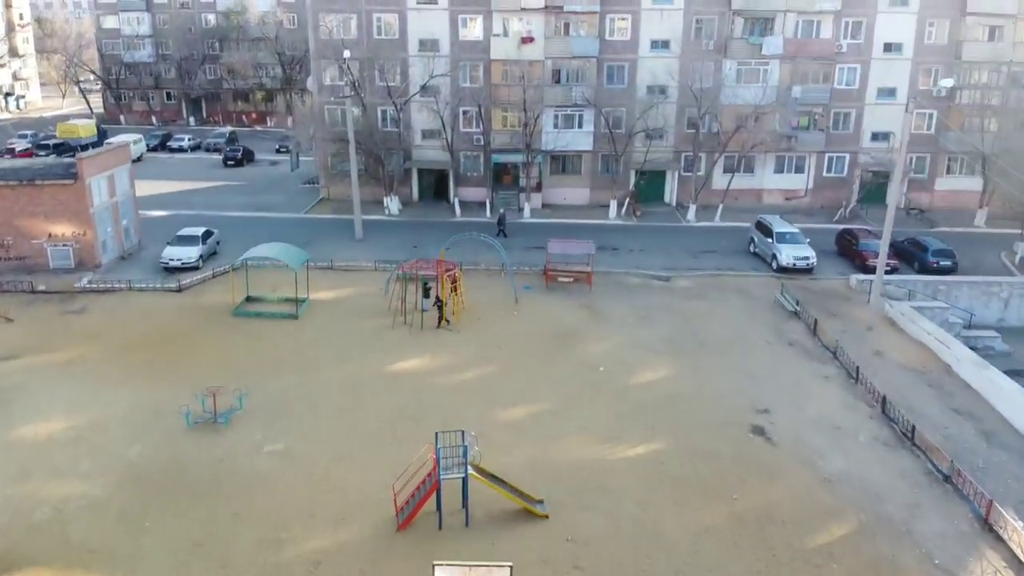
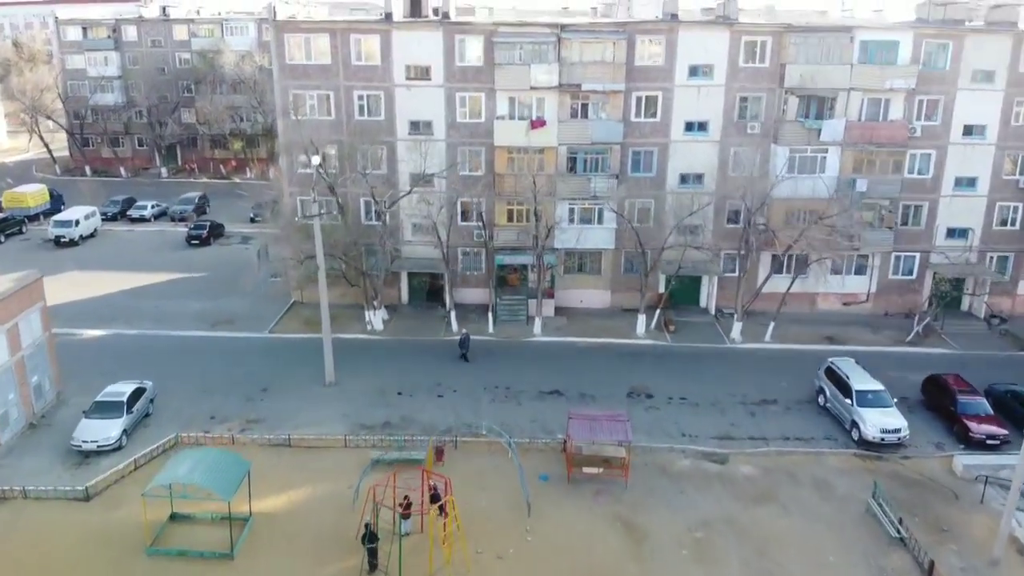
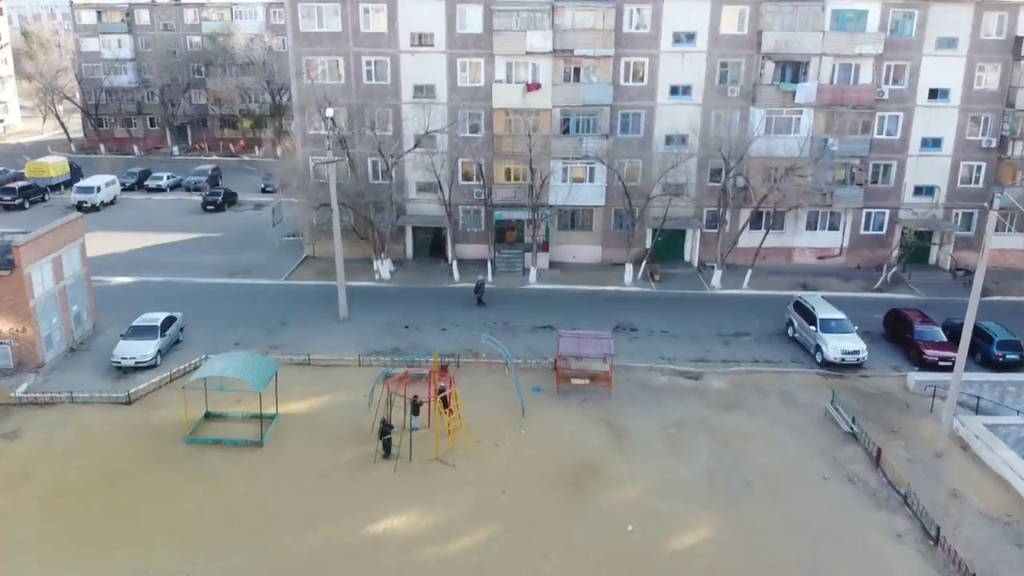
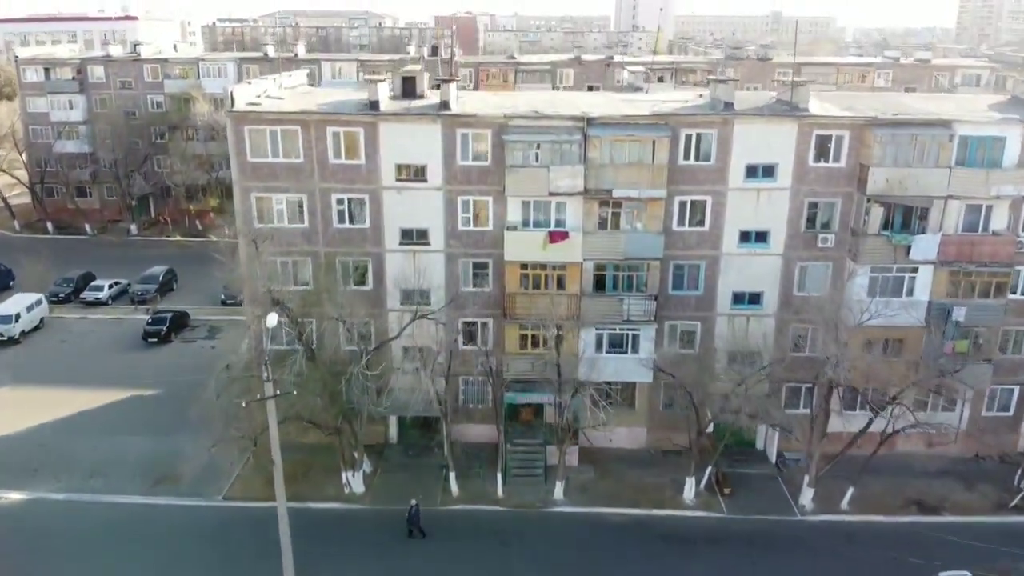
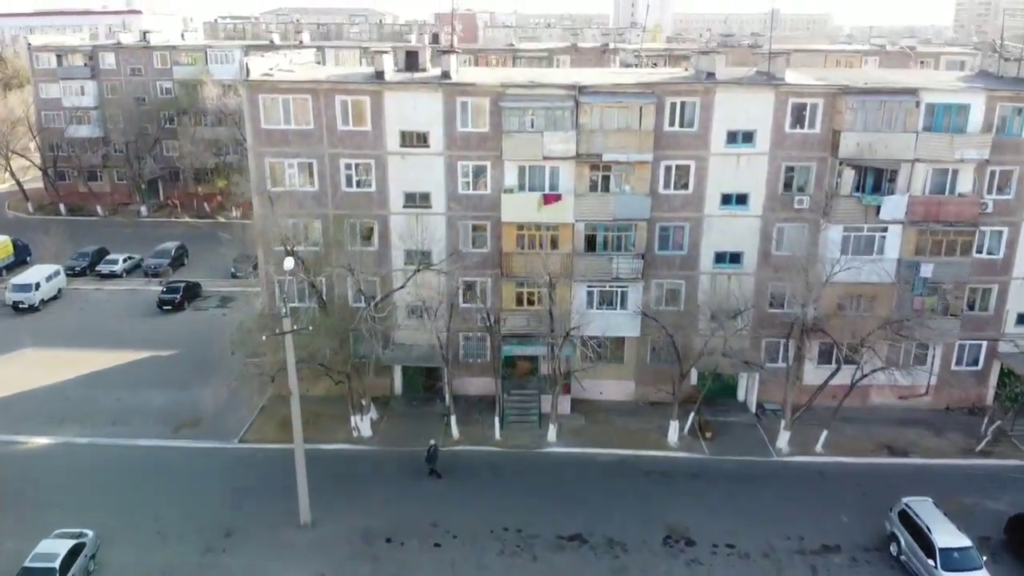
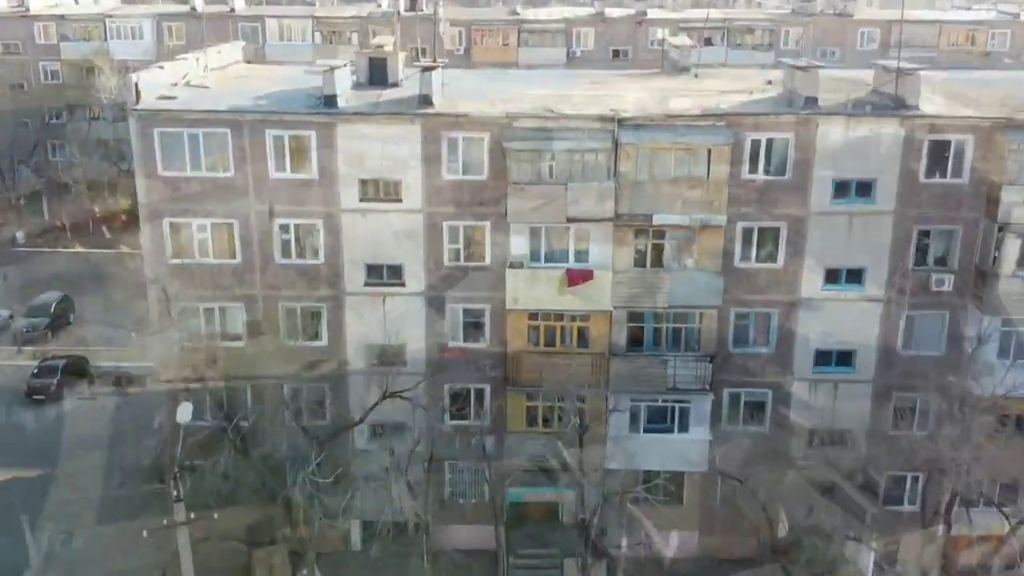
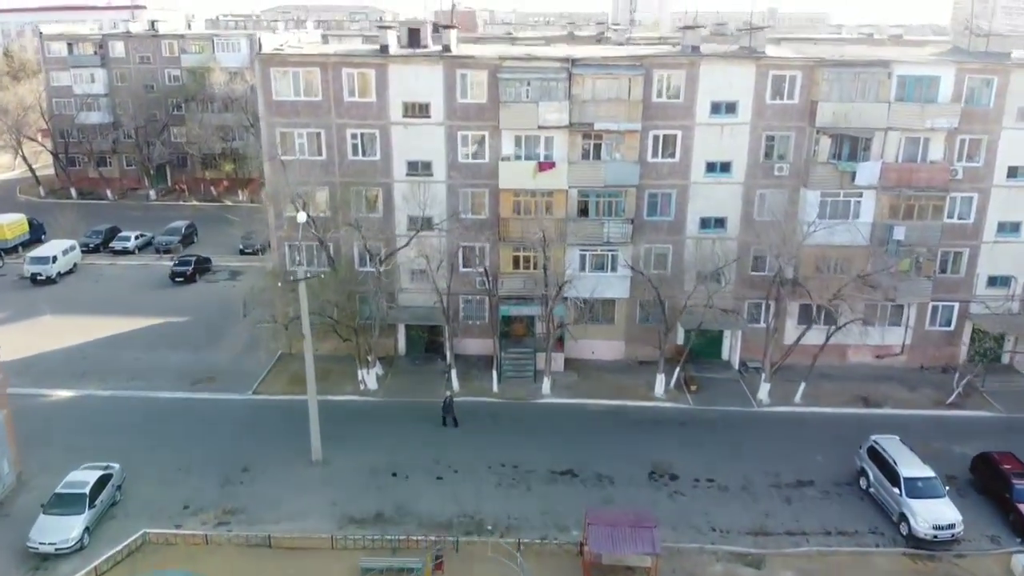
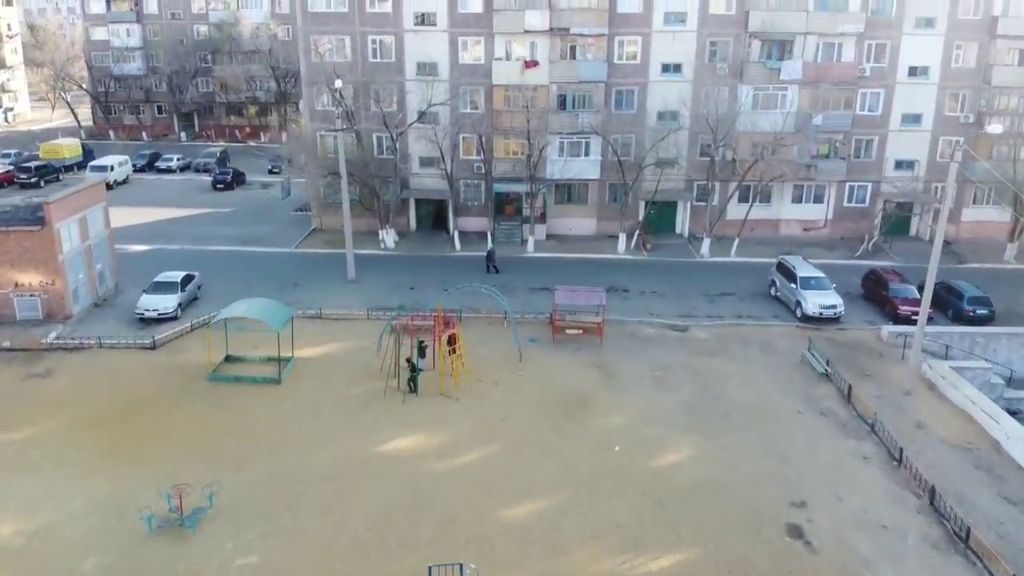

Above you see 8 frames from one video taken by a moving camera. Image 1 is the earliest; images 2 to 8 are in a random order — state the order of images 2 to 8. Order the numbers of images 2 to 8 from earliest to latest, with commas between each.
8, 3, 2, 7, 5, 4, 6
